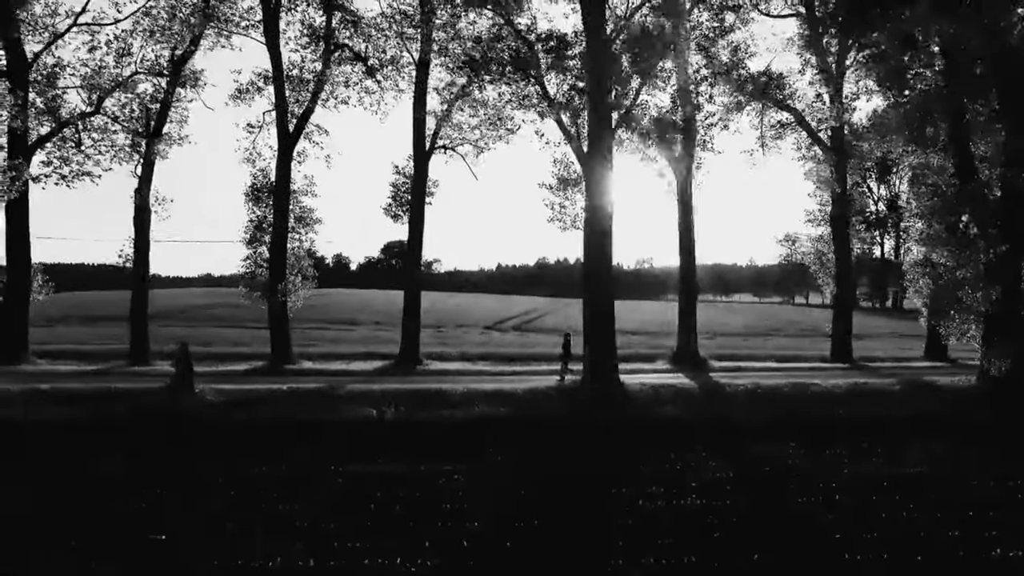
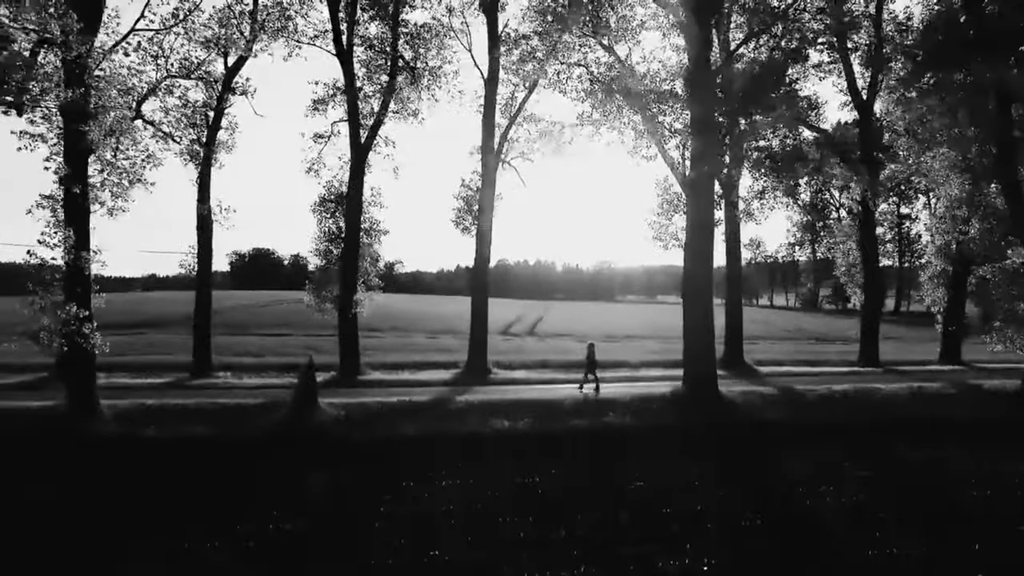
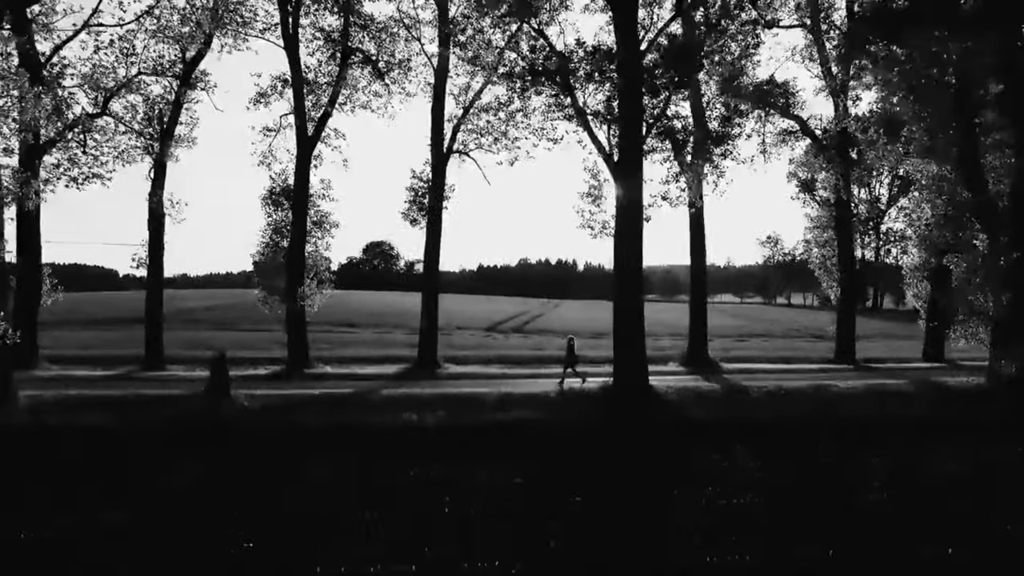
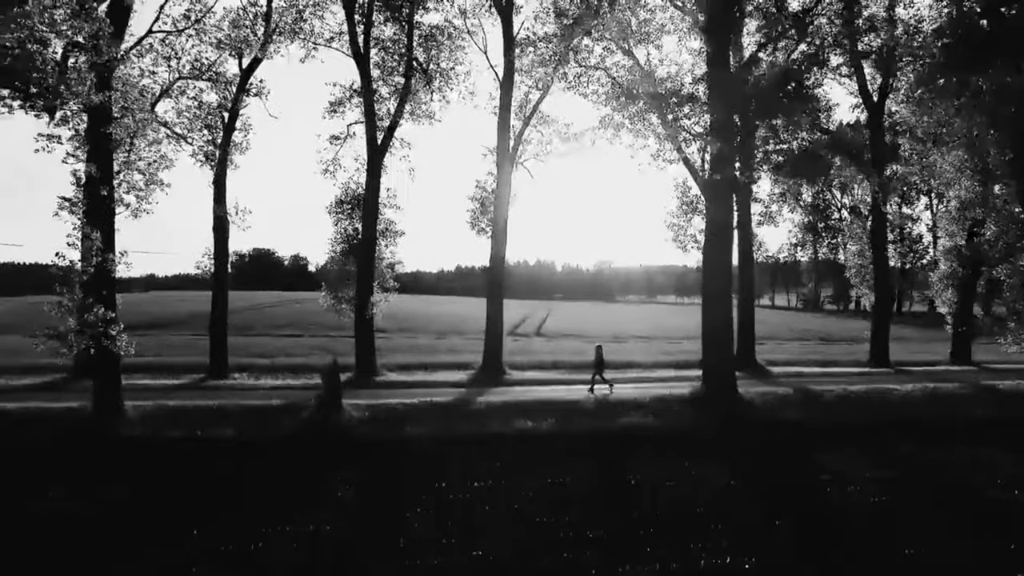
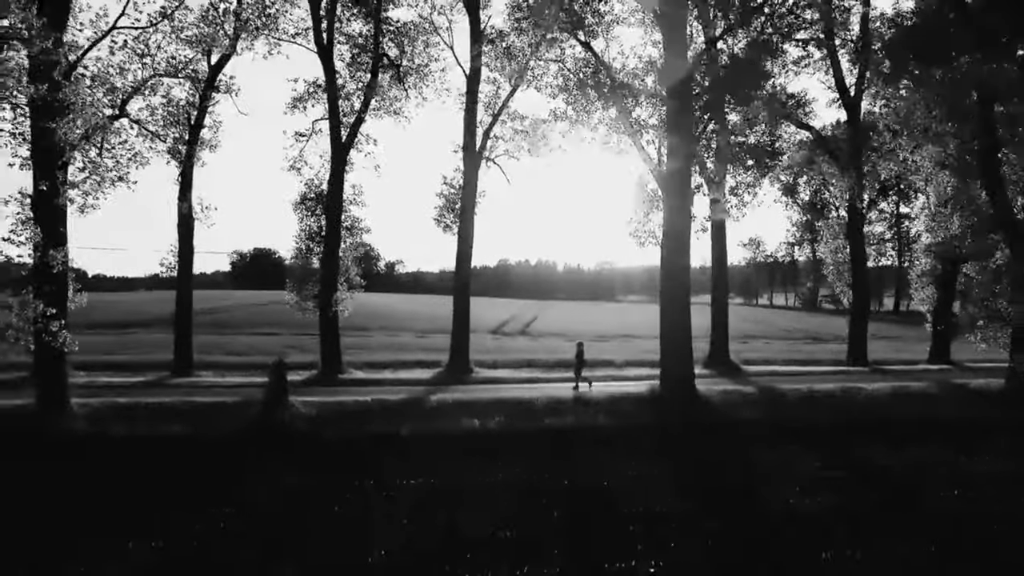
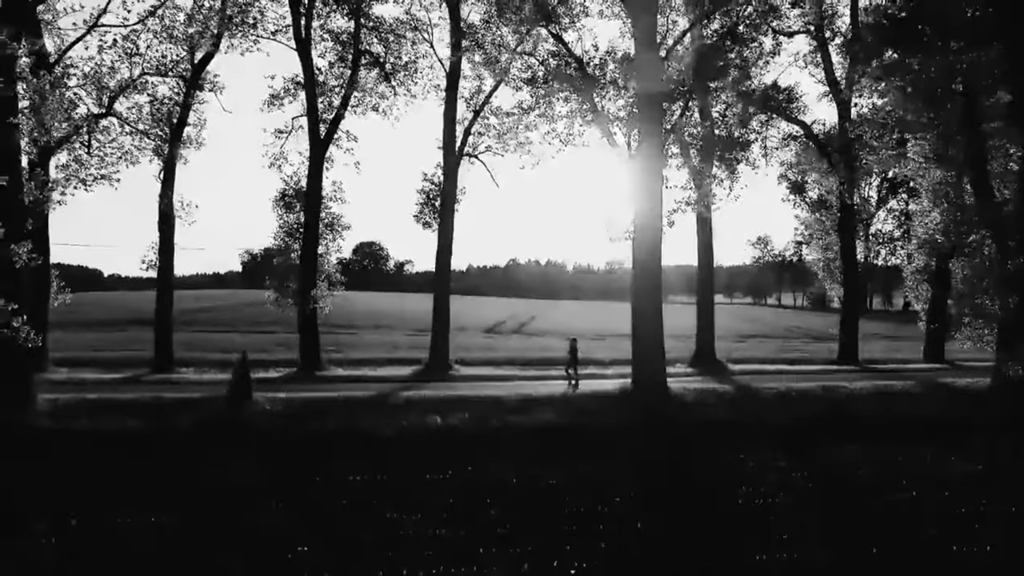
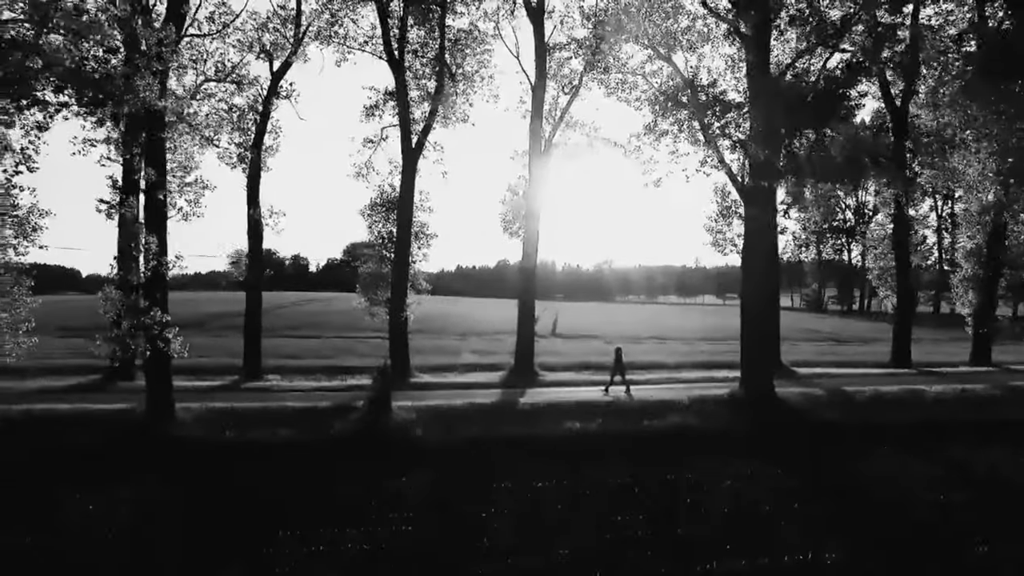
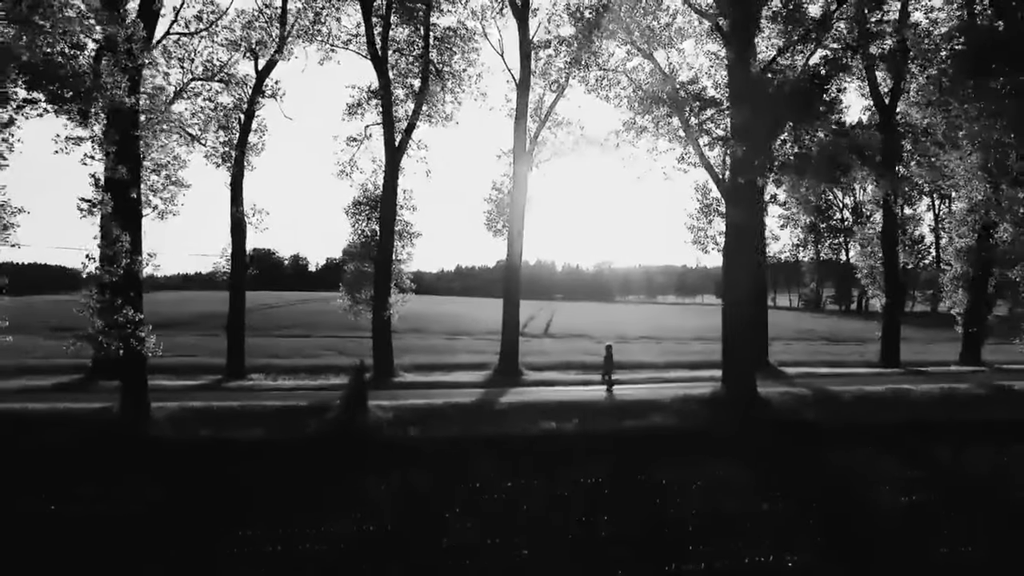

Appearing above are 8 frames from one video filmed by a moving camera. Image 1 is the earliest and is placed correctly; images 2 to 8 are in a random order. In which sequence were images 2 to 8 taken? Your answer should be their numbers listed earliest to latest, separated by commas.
3, 6, 5, 2, 4, 8, 7
